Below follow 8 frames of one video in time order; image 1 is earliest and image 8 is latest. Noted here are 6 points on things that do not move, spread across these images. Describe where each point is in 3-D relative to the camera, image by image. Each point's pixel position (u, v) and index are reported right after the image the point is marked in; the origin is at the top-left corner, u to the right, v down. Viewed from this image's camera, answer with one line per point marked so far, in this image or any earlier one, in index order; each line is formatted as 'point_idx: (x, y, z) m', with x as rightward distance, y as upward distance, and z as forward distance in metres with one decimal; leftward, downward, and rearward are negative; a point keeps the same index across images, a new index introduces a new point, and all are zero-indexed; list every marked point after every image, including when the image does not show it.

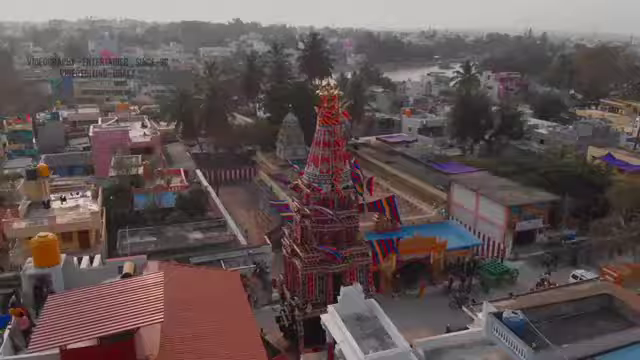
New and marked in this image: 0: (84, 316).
0: (-4.9, -2.8, +11.4) m
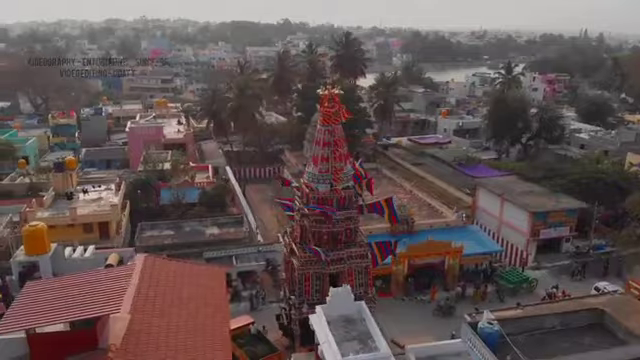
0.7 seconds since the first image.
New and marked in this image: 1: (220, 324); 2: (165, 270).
0: (-5.7, -2.6, +11.8) m
1: (-2.5, -3.4, +13.3) m
2: (-4.2, -2.4, +14.9) m
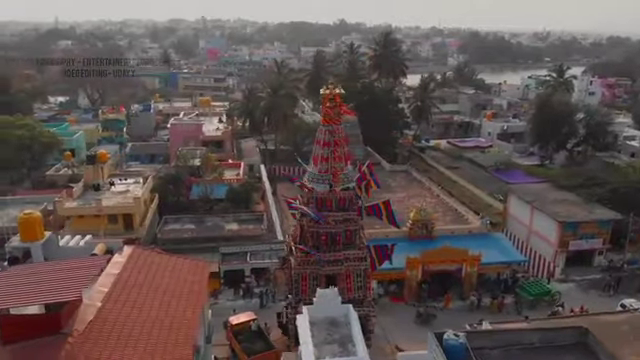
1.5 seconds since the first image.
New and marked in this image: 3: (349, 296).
0: (-6.5, -2.4, +12.4) m
1: (-3.3, -3.3, +13.5) m
2: (-4.7, -2.2, +15.3) m
3: (+1.0, -4.0, +19.2) m
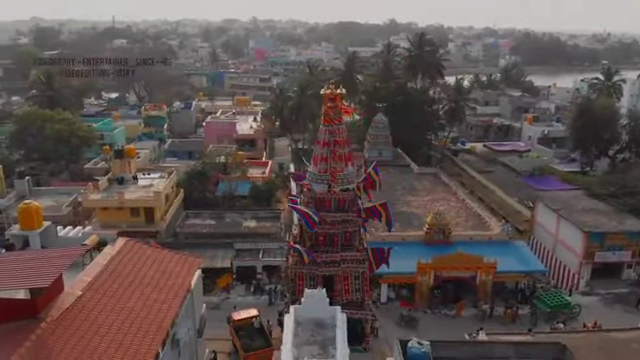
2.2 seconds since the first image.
0: (-7.2, -2.2, +13.0) m
1: (-3.9, -3.2, +13.8) m
2: (-5.1, -2.1, +15.7) m
3: (+0.9, -4.0, +19.0) m
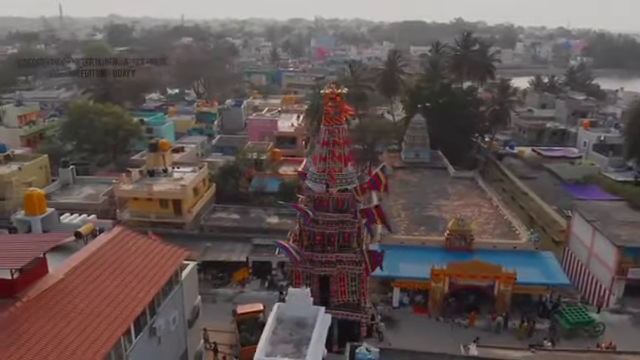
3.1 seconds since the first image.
0: (-8.0, -1.9, +13.9) m
1: (-4.7, -3.0, +14.3) m
2: (-5.6, -1.9, +16.3) m
3: (+0.7, -4.0, +18.8) m
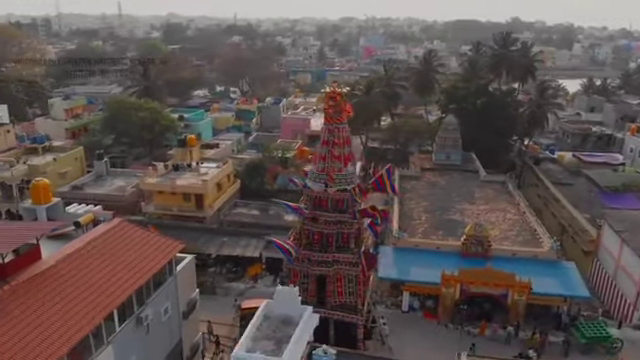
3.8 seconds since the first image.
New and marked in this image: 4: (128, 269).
0: (-8.5, -1.6, +14.7) m
1: (-5.2, -2.9, +14.7) m
2: (-5.8, -1.6, +16.8) m
3: (+0.6, -4.0, +18.7) m
4: (-5.3, -2.5, +15.4) m
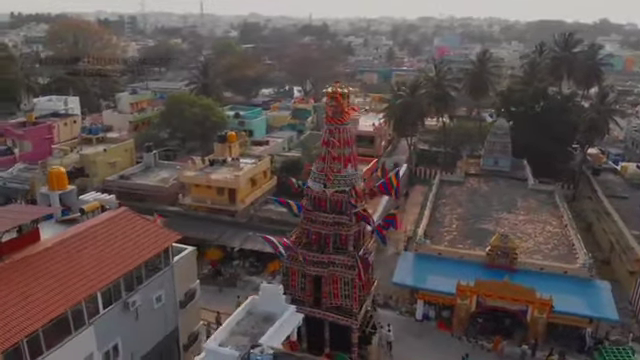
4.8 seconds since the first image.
0: (-9.1, -1.2, +15.9) m
1: (-5.8, -2.6, +15.4) m
2: (-6.1, -1.4, +17.6) m
3: (+0.5, -4.1, +18.5) m
4: (-5.8, -2.2, +16.2) m
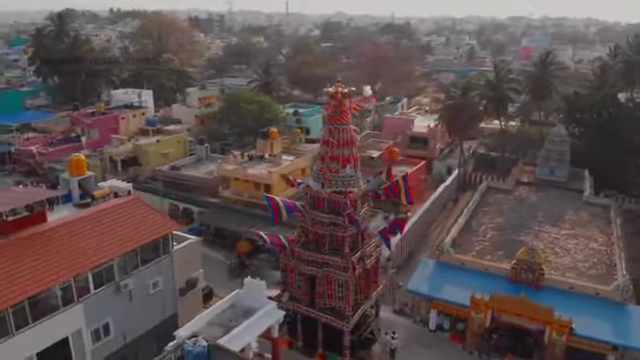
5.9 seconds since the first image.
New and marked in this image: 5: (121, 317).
0: (-9.4, -0.7, +17.4) m
1: (-6.4, -2.3, +16.4) m
2: (-6.2, -1.0, +18.6) m
3: (+0.2, -4.0, +18.4) m
4: (-6.3, -1.9, +17.1) m
5: (-6.1, -4.3, +17.2) m
